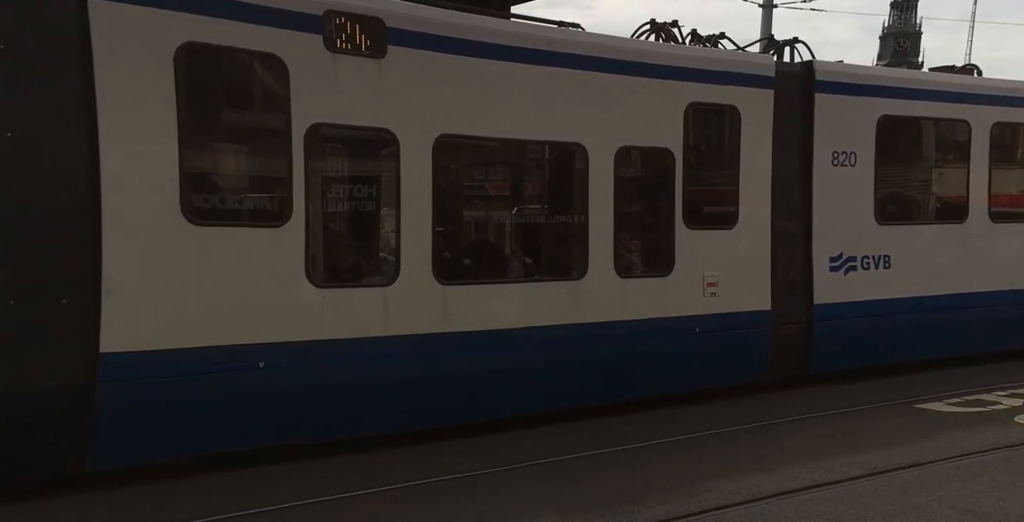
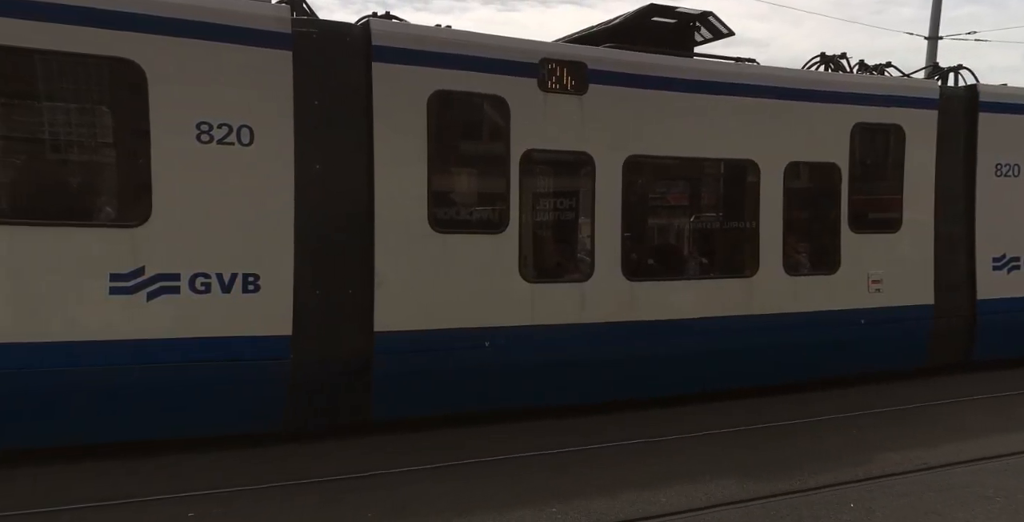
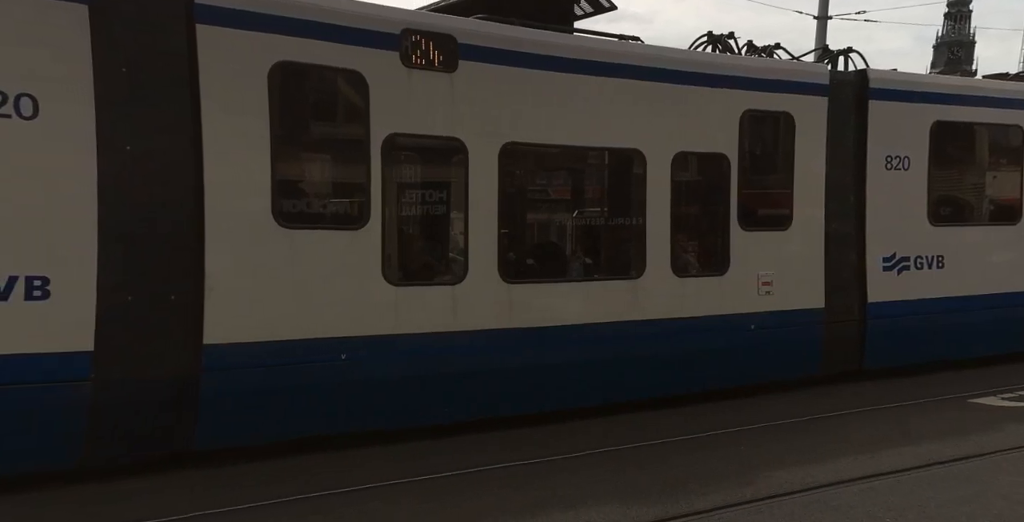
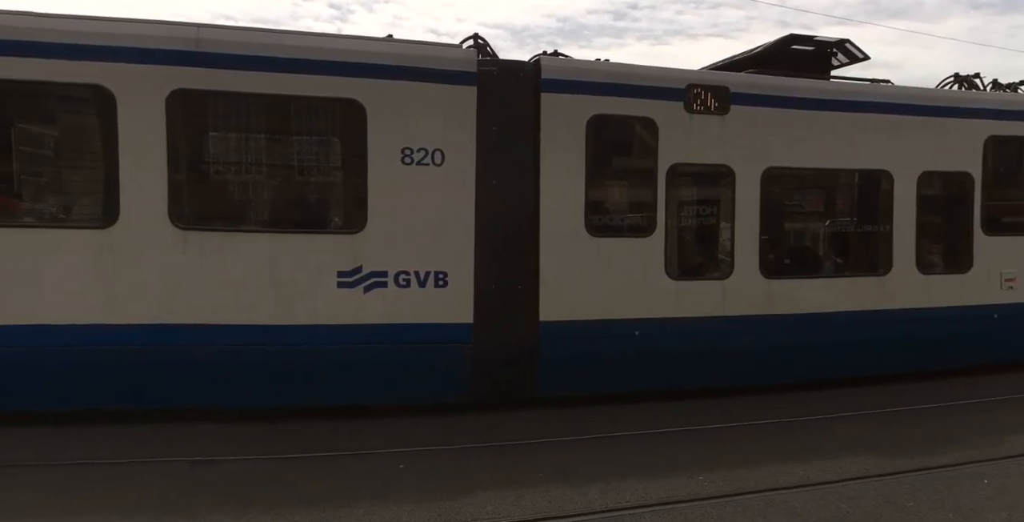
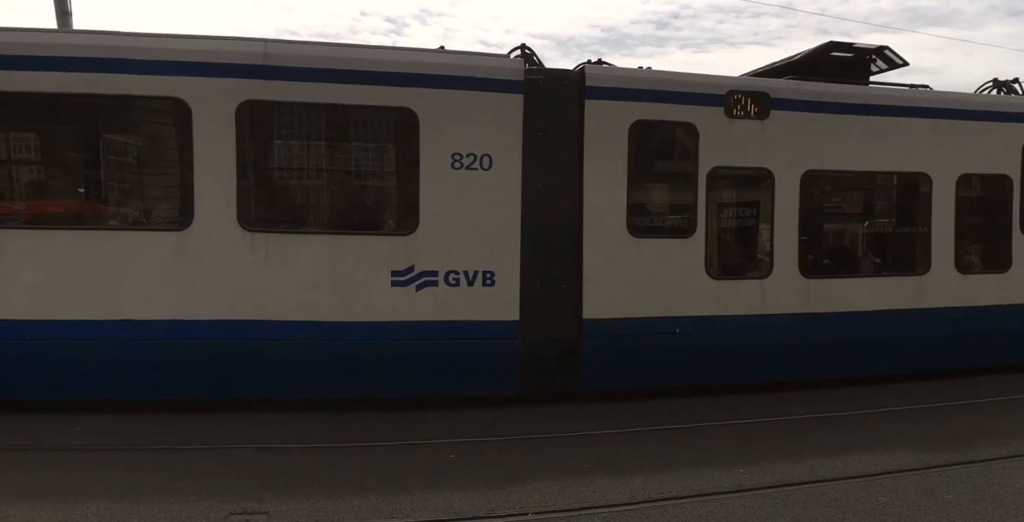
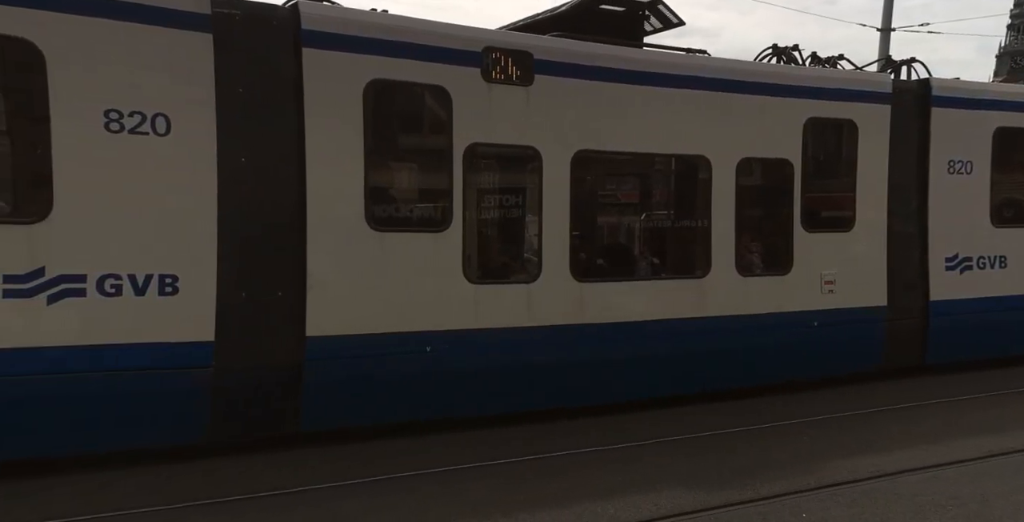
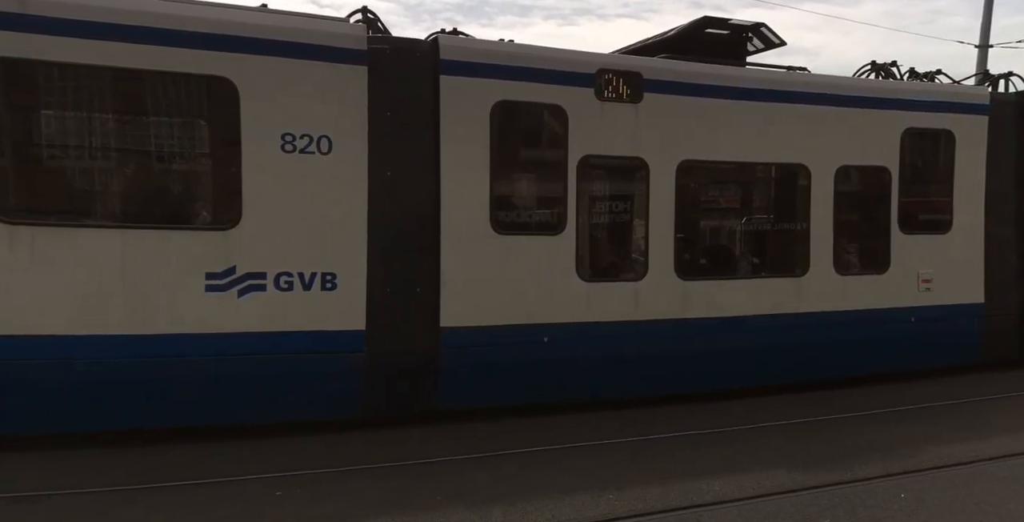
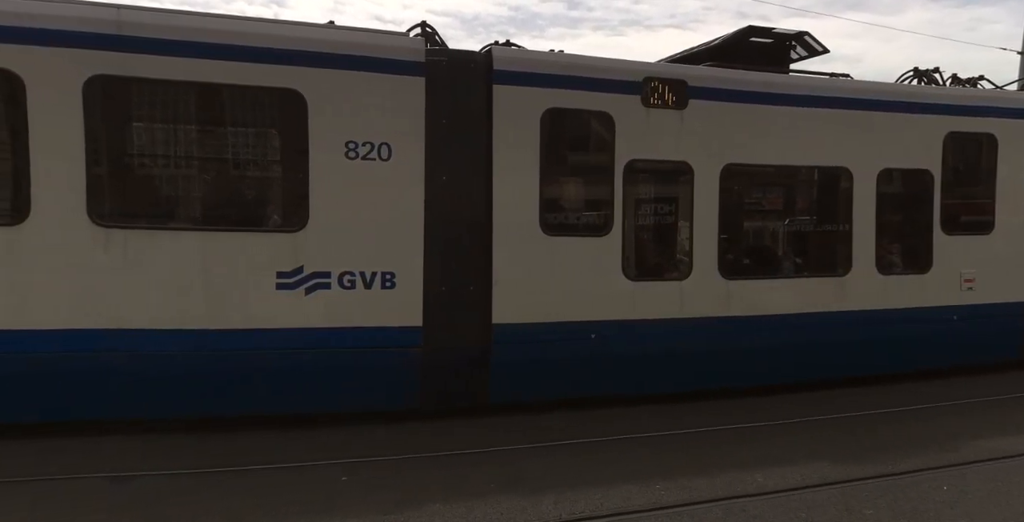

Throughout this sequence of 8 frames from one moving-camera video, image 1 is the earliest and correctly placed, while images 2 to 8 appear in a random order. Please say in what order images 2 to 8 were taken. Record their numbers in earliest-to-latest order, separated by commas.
3, 6, 2, 7, 8, 4, 5
